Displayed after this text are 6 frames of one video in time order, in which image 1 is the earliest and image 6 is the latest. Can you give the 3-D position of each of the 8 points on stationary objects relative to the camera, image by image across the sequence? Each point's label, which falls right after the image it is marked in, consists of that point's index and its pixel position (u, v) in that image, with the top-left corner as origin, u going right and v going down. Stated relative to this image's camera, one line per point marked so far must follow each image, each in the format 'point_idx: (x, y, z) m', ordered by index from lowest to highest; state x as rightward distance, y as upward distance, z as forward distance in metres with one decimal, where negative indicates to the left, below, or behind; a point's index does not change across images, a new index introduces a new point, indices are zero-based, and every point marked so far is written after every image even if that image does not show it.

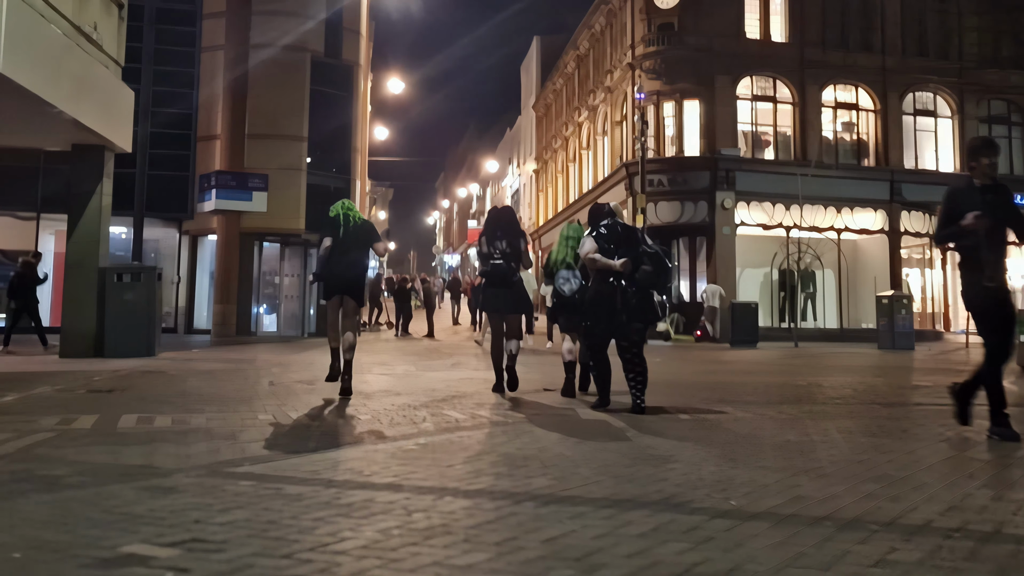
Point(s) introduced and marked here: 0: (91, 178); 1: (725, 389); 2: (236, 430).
0: (-6.2, +1.6, +11.8) m
1: (+2.4, -1.2, +9.7) m
2: (-1.7, -0.9, +5.1) m
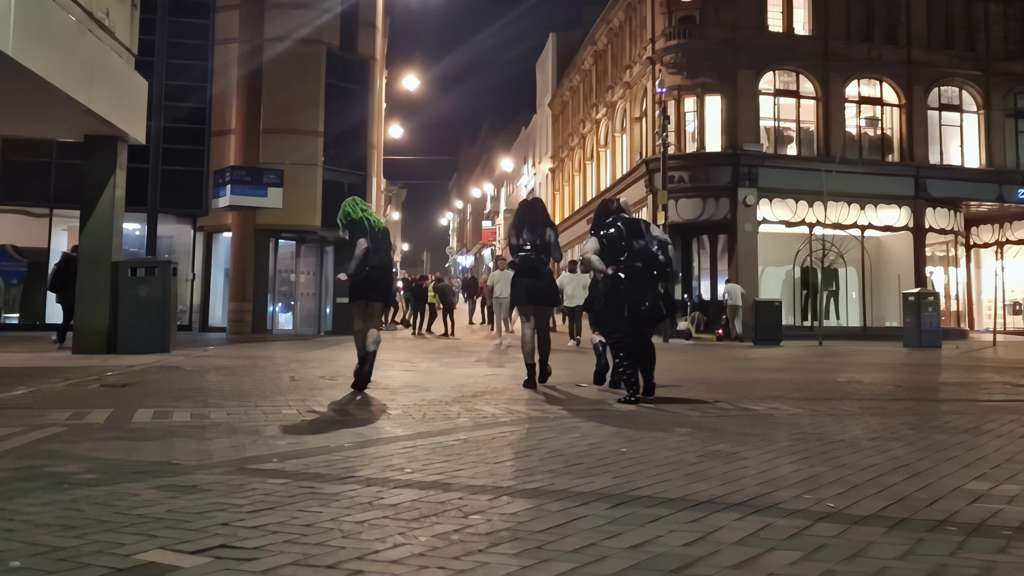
0: (-5.9, +1.7, +11.6) m
1: (+2.8, -1.1, +9.3) m
2: (-1.5, -0.8, +4.8) m
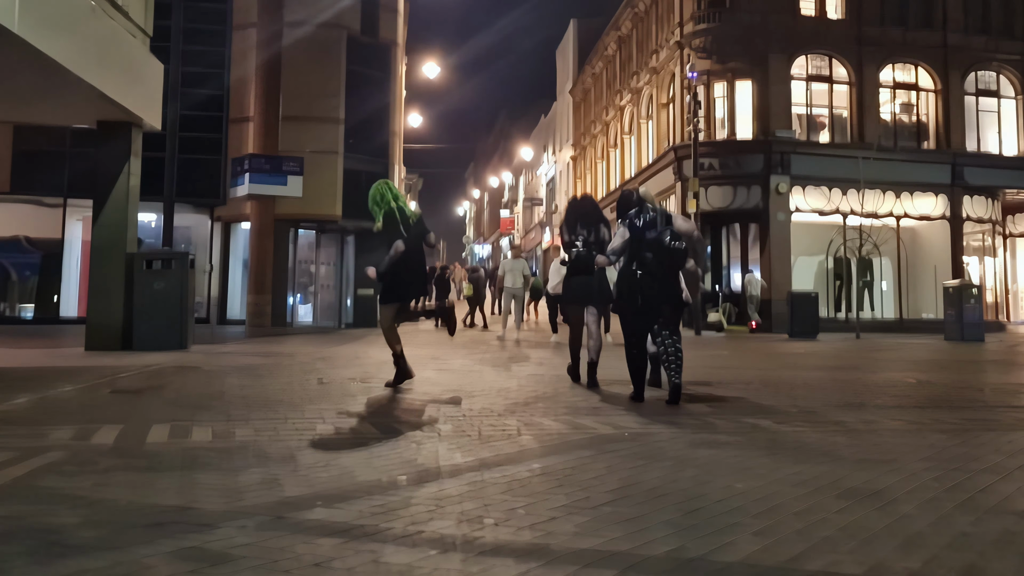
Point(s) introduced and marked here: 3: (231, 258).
0: (-5.4, +1.8, +10.9) m
1: (+3.2, -1.0, +8.6) m
2: (-1.1, -0.8, +4.1) m
3: (-6.5, +0.7, +18.7) m
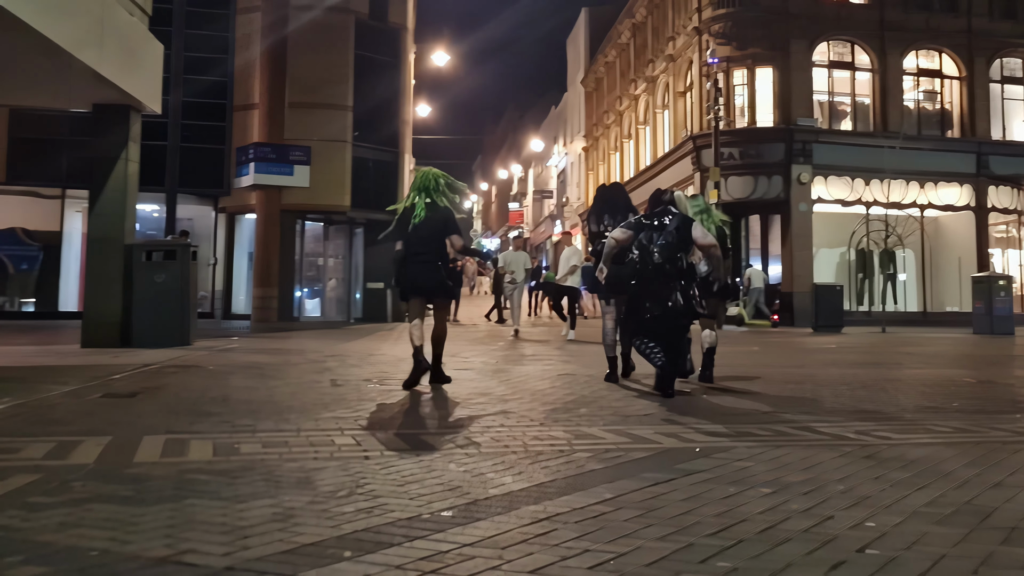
0: (-5.1, +1.9, +10.3) m
1: (+3.5, -1.0, +7.9) m
2: (-0.9, -0.8, +3.4) m
3: (-6.2, +0.9, +18.1) m
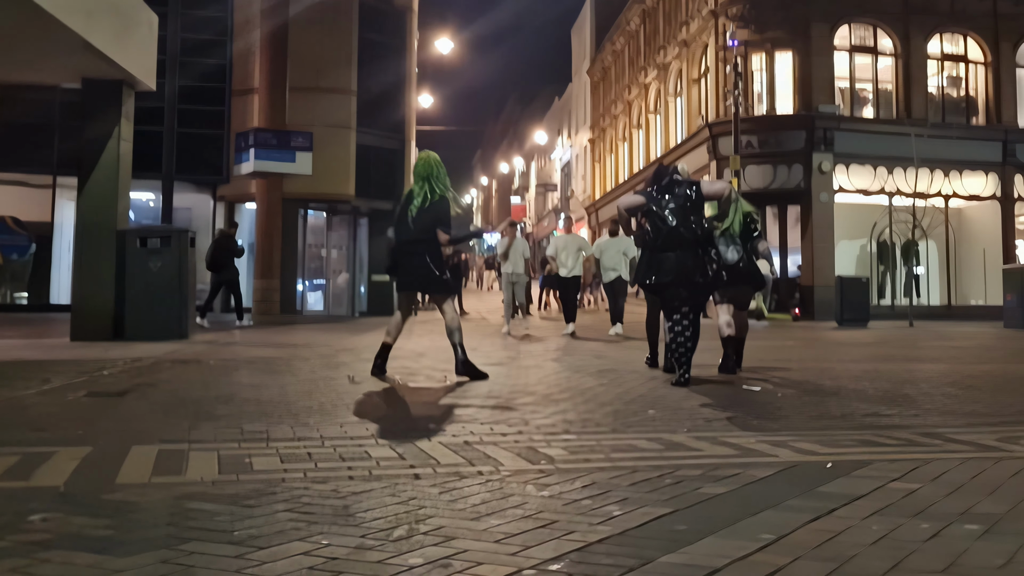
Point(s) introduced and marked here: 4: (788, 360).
0: (-4.8, +2.0, +9.5) m
1: (+3.8, -0.8, +7.1) m
2: (-0.5, -0.7, +2.6) m
3: (-5.9, +1.0, +17.2) m
4: (+3.5, -0.9, +10.1) m
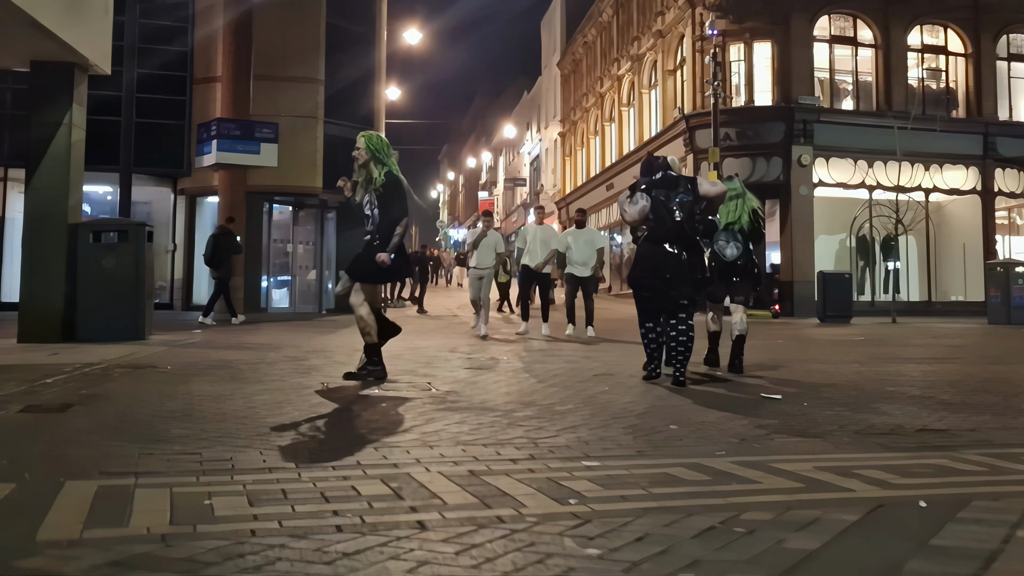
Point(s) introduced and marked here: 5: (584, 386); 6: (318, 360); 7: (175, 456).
0: (-4.9, +2.0, +8.7) m
1: (+3.7, -0.8, +6.7) m
2: (-0.4, -0.7, +2.0) m
3: (-6.4, +1.1, +16.4) m
4: (+3.3, -0.9, +9.6) m
5: (+0.6, -0.7, +6.1) m
6: (-1.7, -0.7, +7.3) m
7: (-1.4, -0.7, +3.2) m
